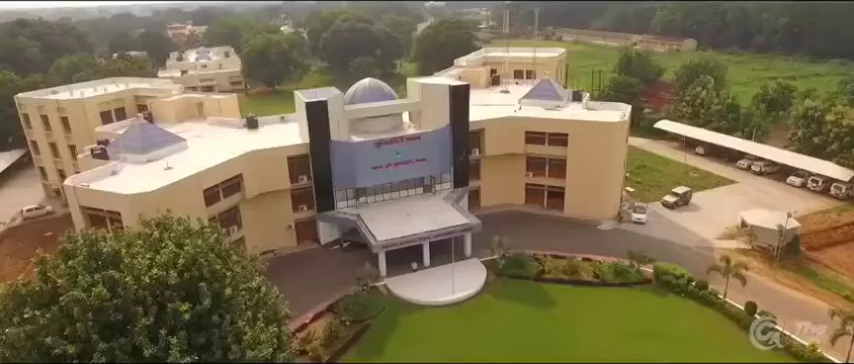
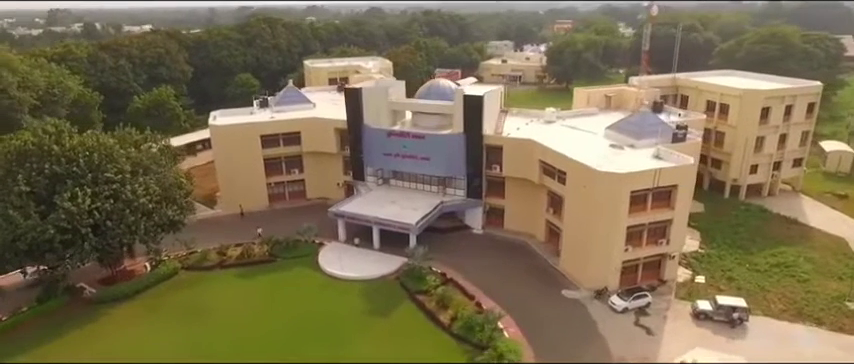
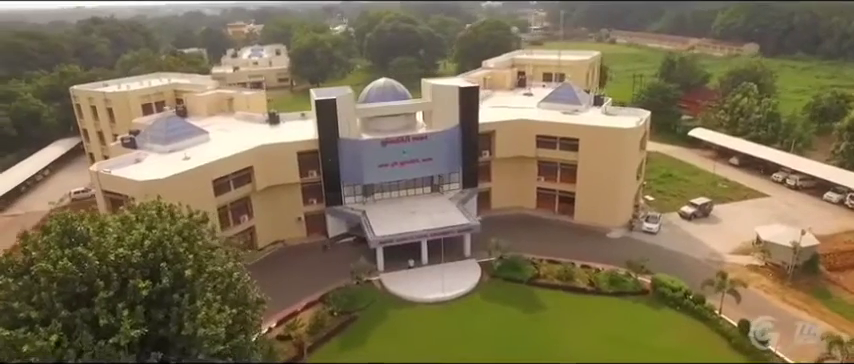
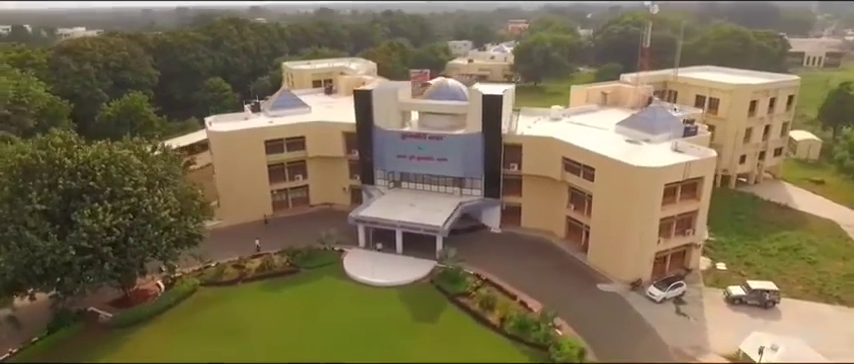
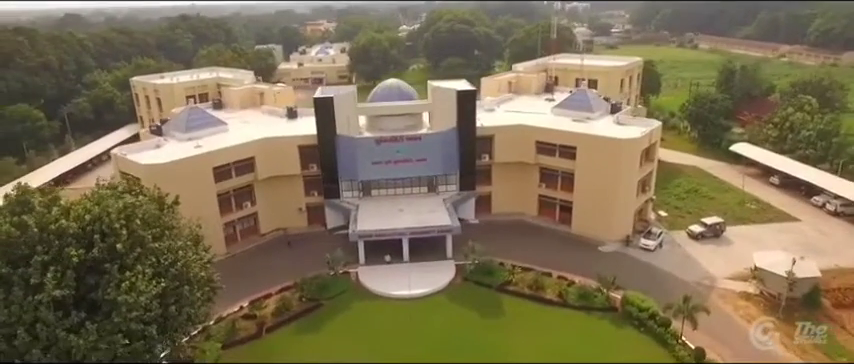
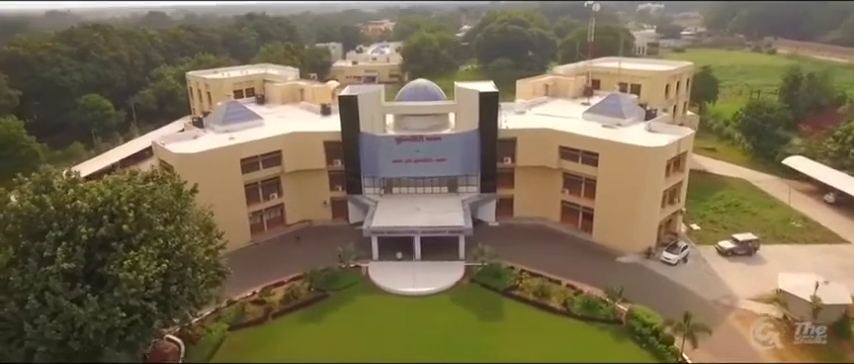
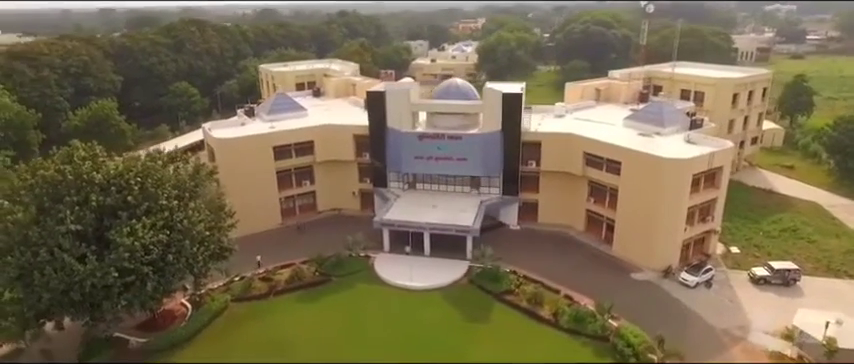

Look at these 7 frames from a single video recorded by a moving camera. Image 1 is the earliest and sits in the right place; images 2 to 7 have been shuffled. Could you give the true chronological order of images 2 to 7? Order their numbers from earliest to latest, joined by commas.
3, 5, 6, 7, 4, 2
